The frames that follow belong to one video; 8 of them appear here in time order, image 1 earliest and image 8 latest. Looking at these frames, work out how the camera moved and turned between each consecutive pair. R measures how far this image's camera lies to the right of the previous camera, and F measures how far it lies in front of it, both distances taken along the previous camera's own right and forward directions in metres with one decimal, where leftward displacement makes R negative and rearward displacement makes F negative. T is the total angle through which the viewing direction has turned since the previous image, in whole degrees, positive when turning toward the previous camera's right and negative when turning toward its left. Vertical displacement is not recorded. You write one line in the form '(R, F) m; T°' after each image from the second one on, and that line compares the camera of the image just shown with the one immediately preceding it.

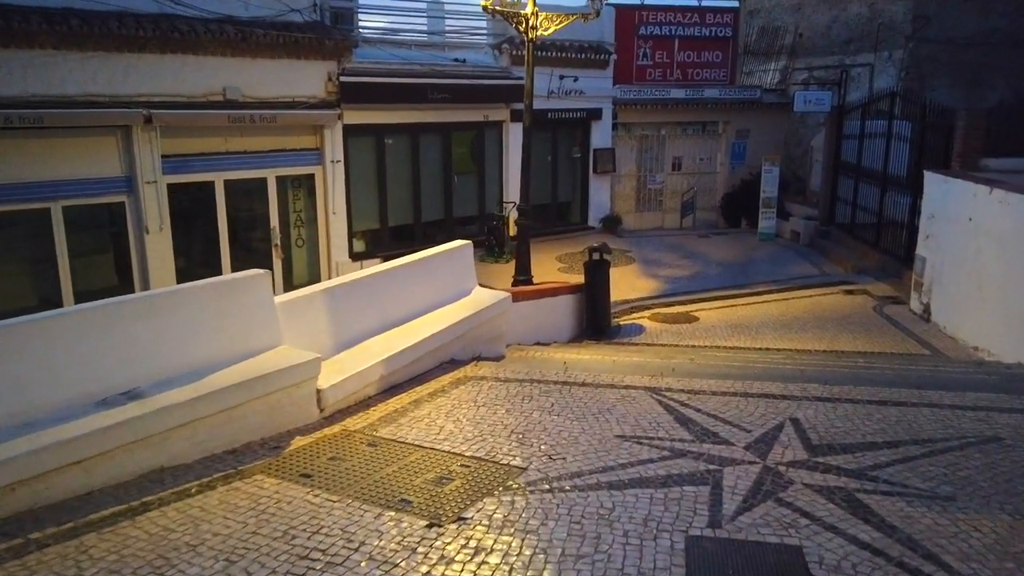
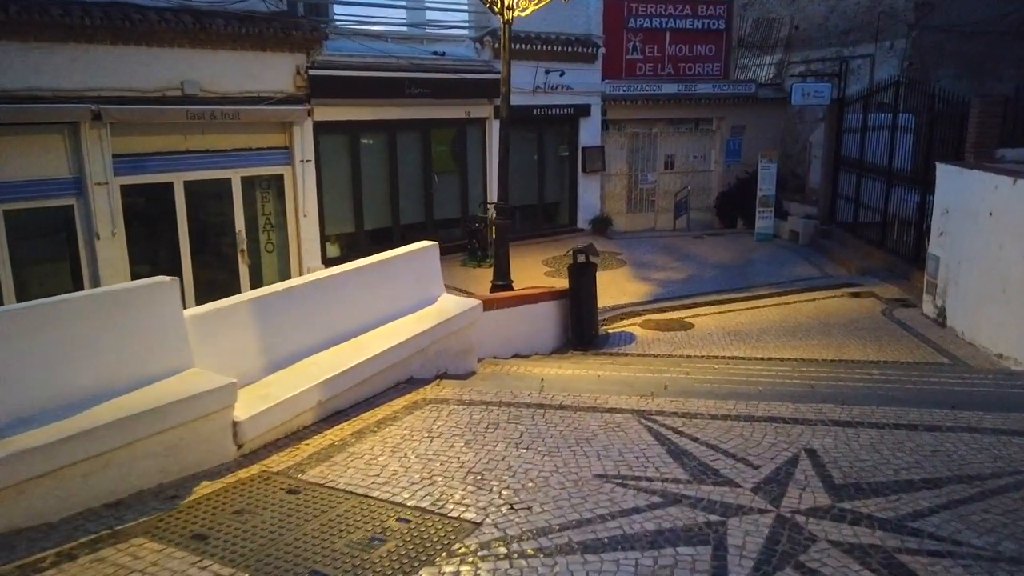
(+0.2, +0.8) m; 0°
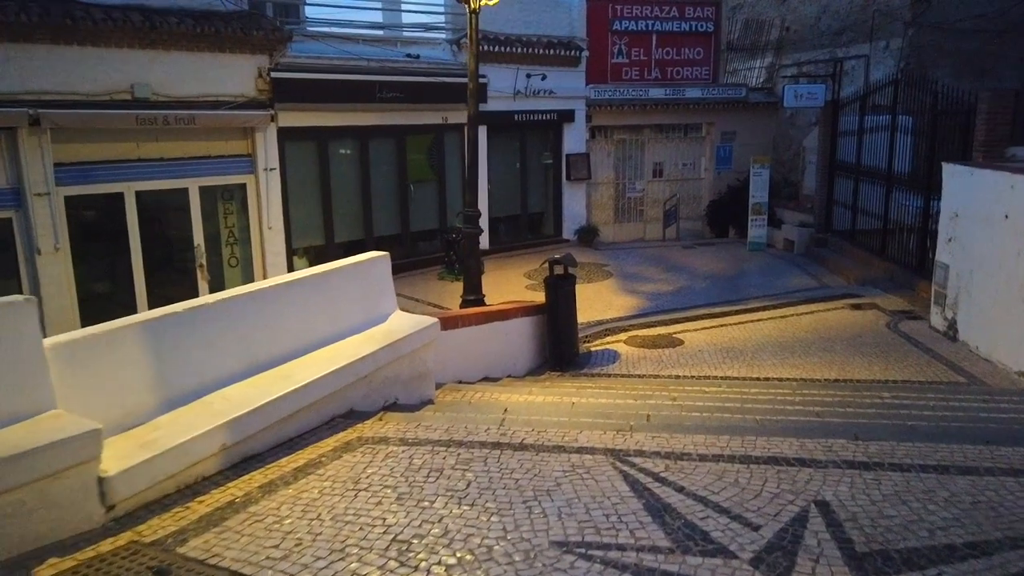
(+0.2, +0.8) m; 0°
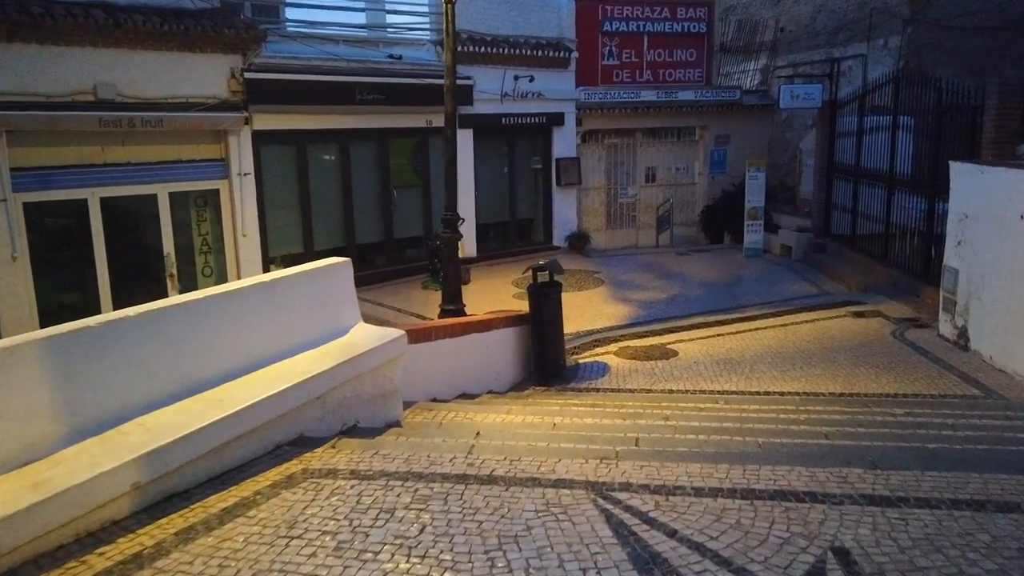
(+0.1, +0.5) m; 0°
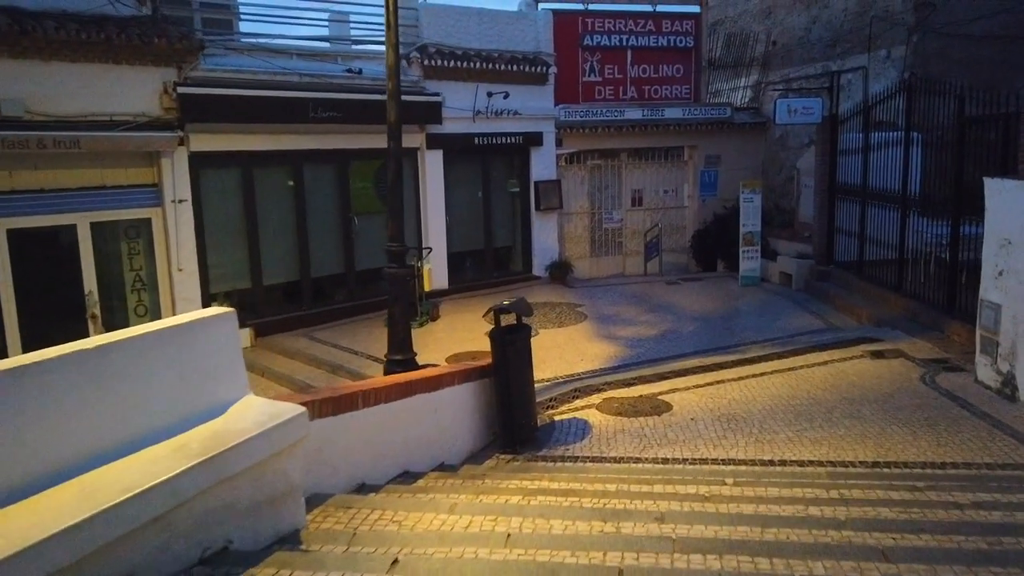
(+0.3, +1.3) m; +1°
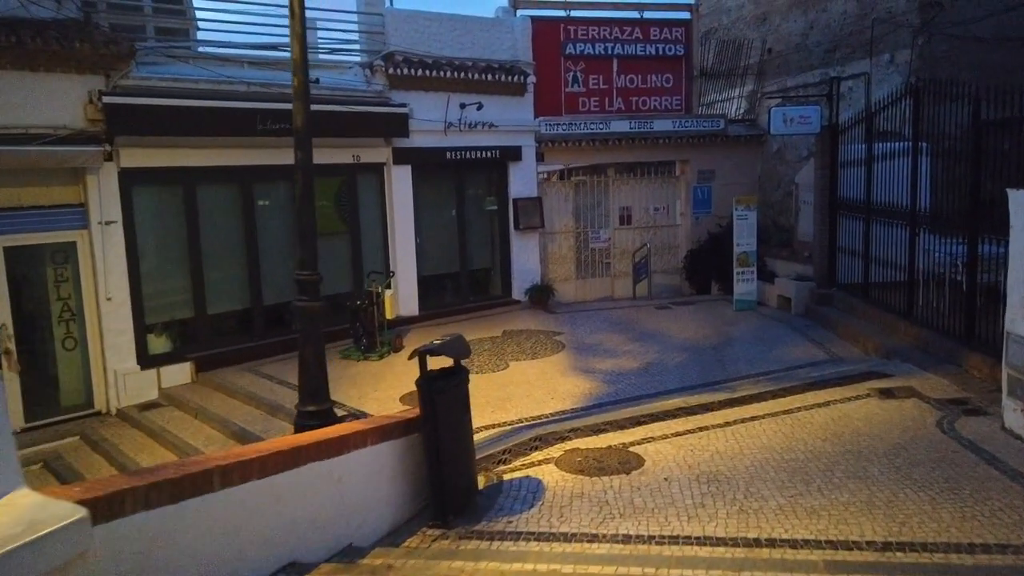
(+0.5, +1.1) m; 0°
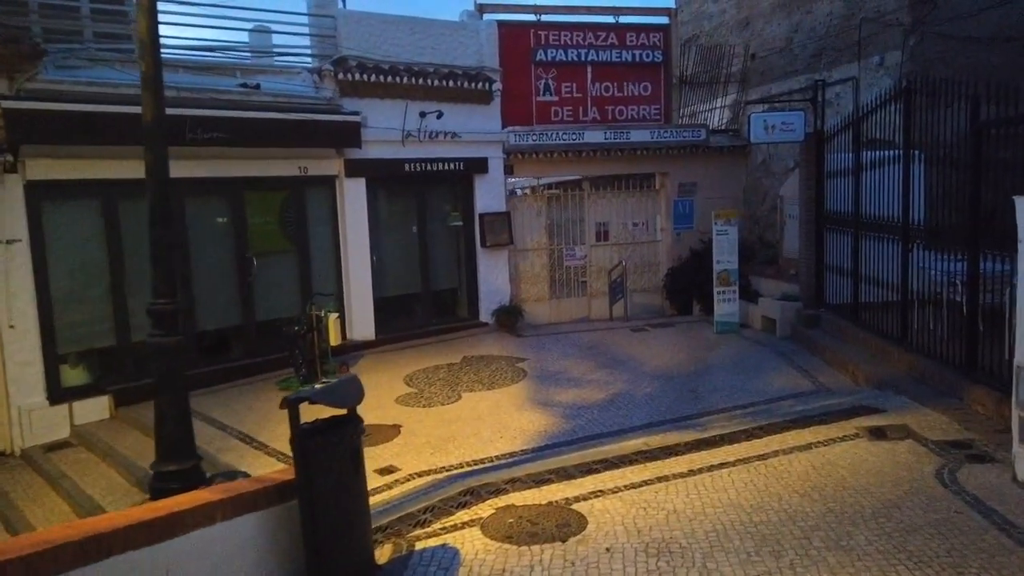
(+0.5, +0.9) m; 0°
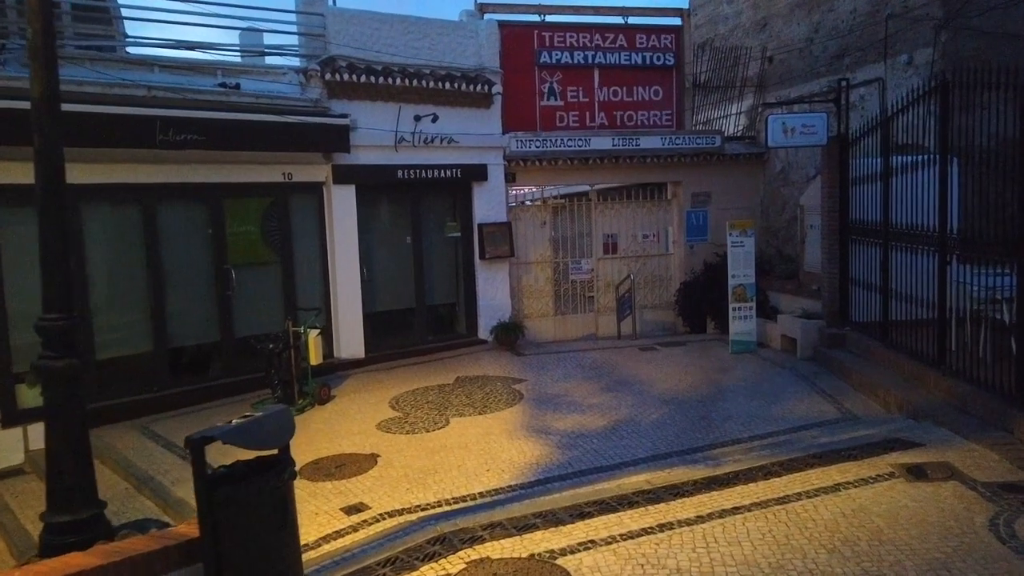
(+0.2, +0.8) m; -1°
